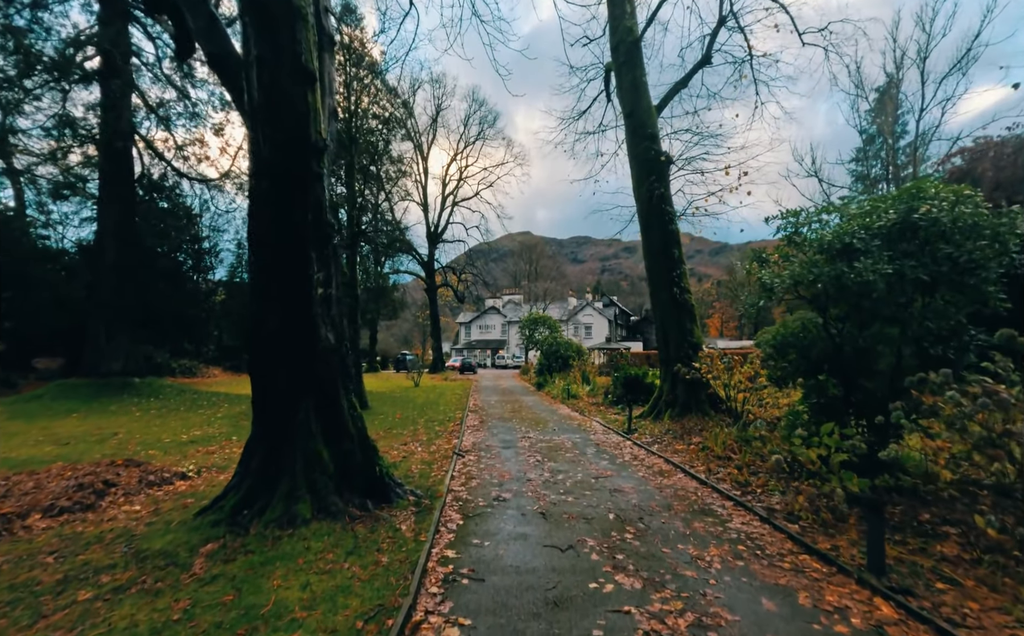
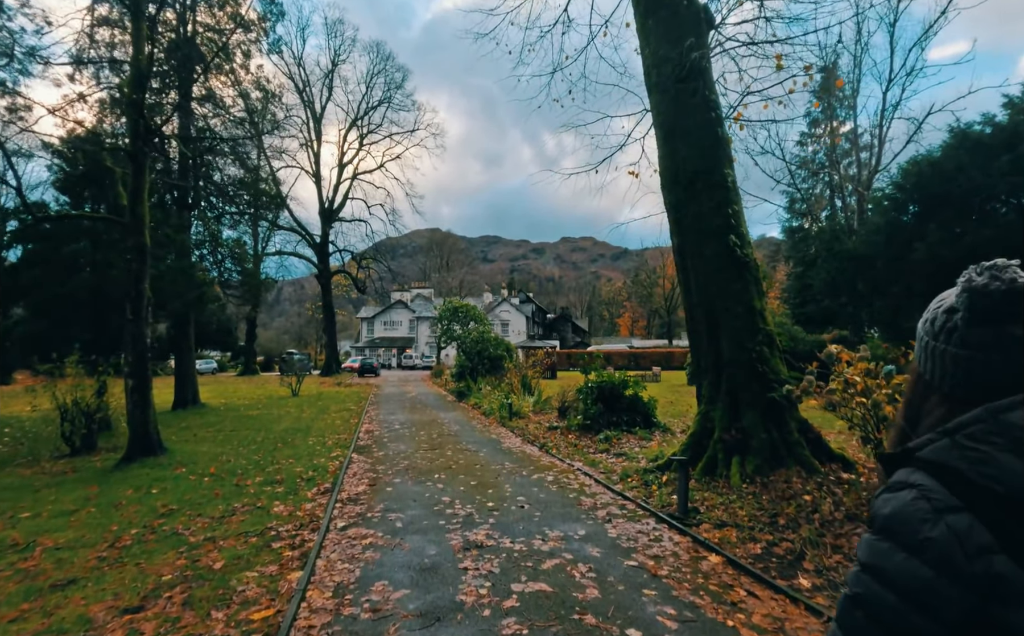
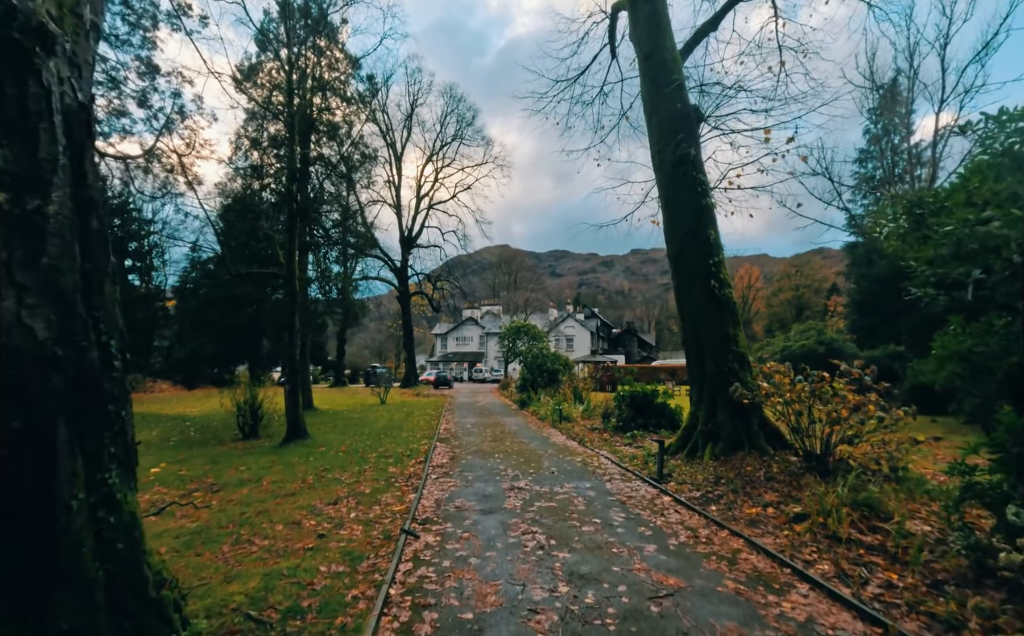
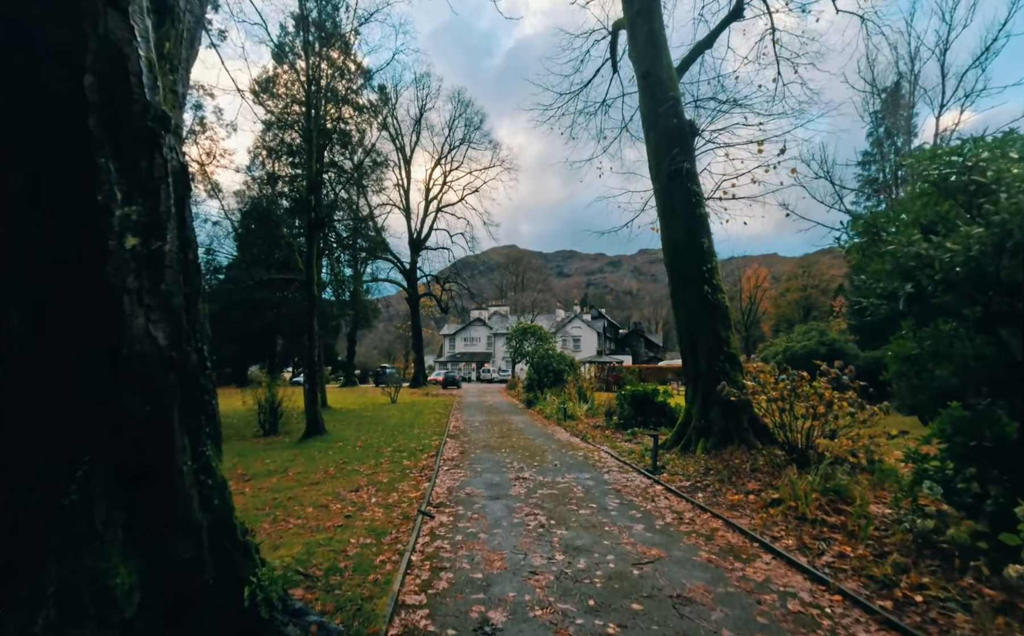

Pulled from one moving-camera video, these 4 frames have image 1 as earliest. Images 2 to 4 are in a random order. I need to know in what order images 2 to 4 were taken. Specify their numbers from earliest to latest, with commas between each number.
4, 3, 2
